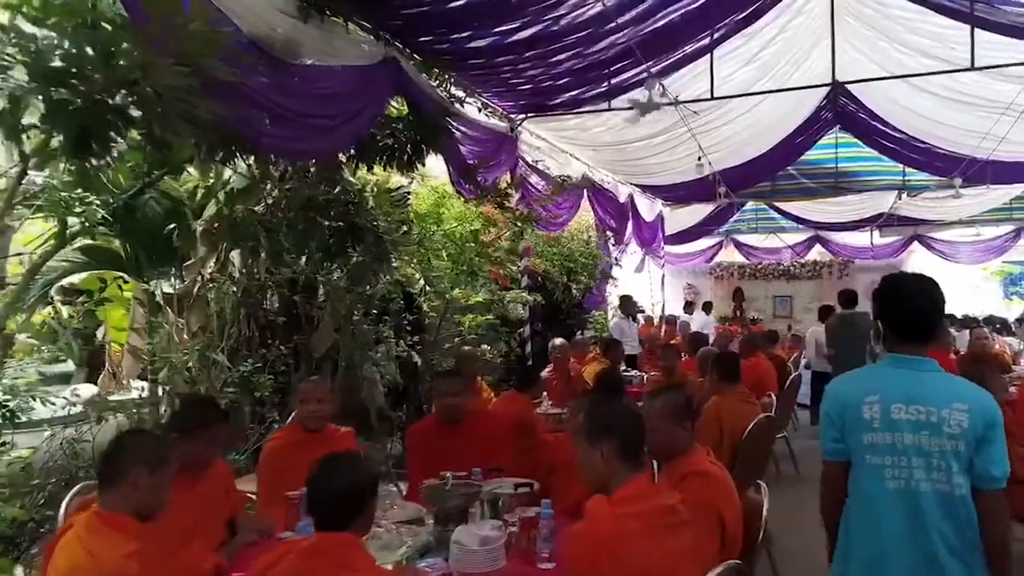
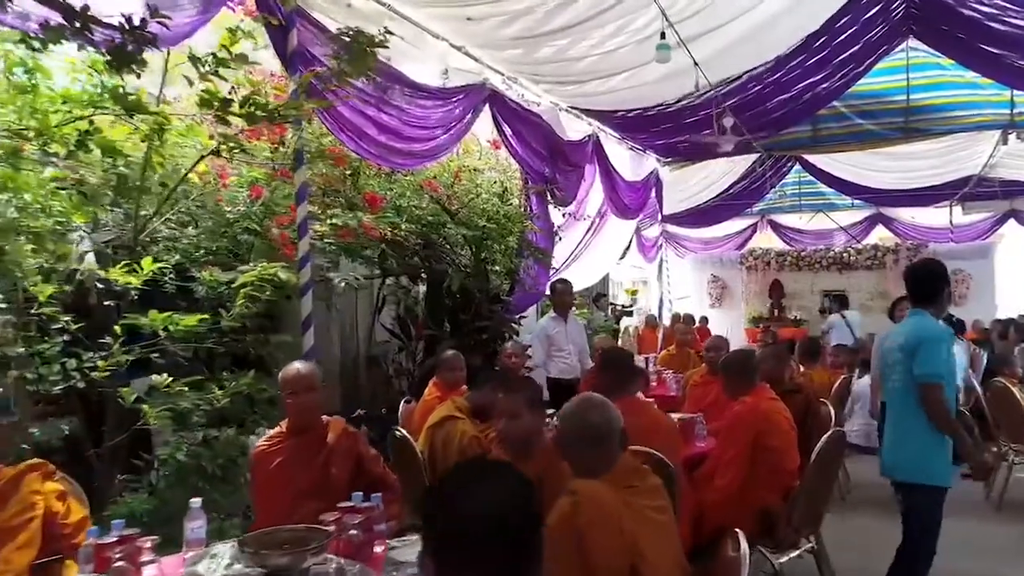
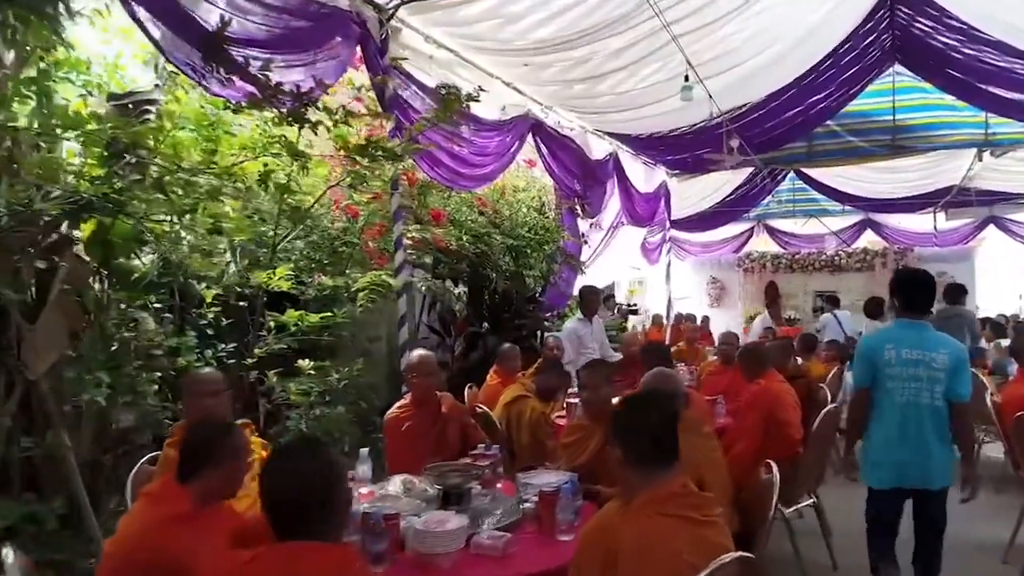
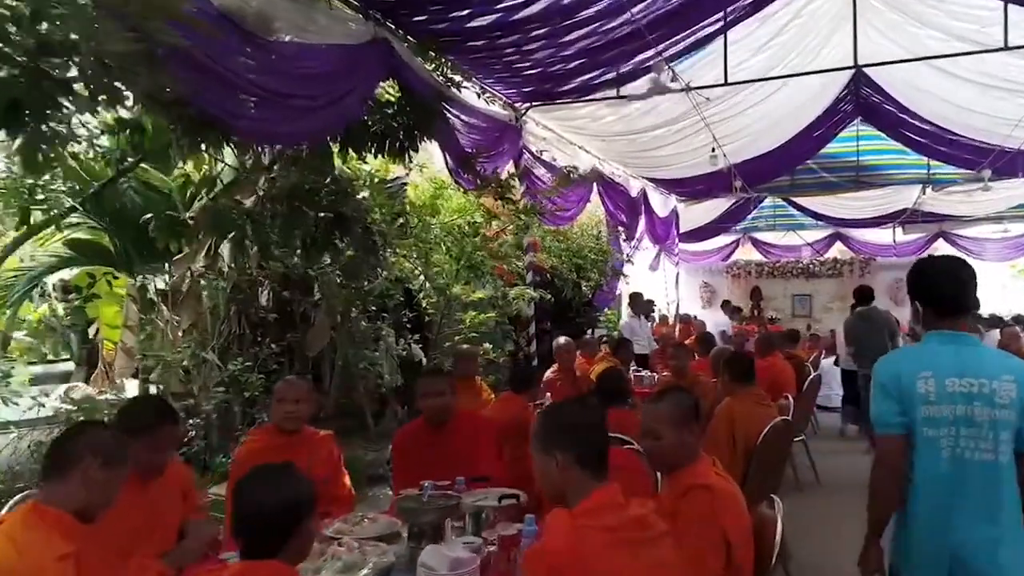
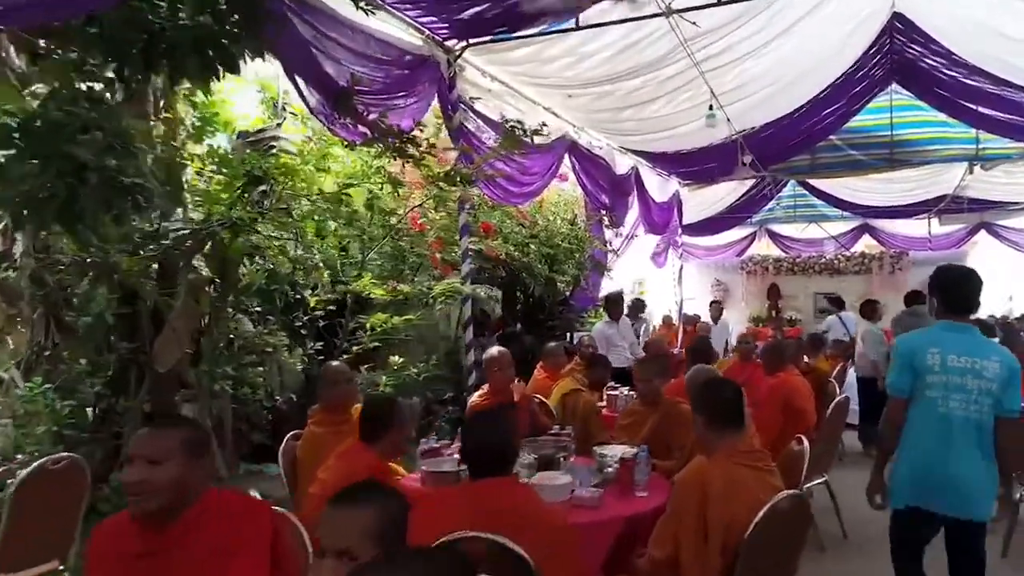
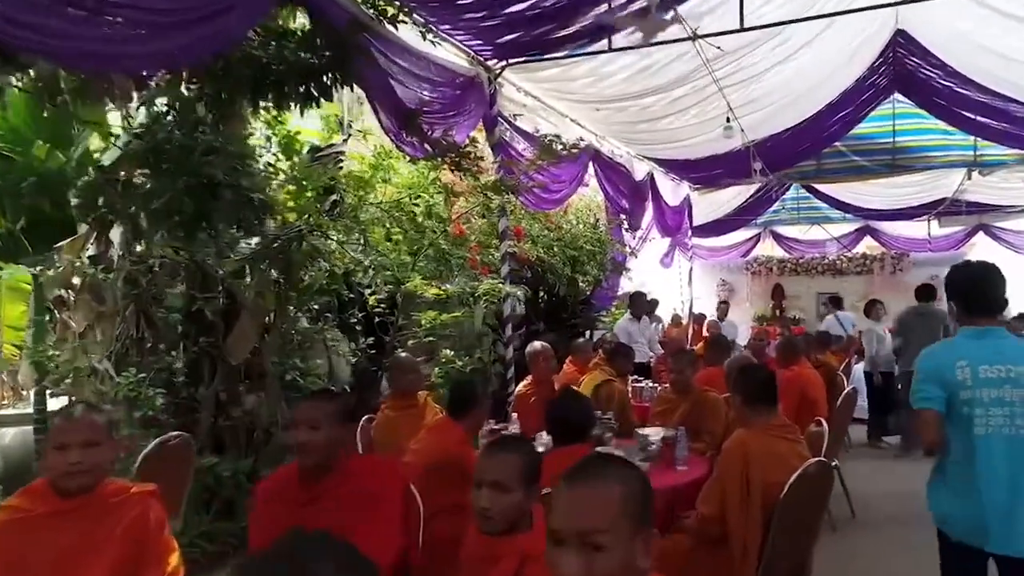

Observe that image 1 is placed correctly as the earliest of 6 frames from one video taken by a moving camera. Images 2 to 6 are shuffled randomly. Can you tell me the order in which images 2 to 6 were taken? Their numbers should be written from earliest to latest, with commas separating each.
4, 6, 5, 3, 2
